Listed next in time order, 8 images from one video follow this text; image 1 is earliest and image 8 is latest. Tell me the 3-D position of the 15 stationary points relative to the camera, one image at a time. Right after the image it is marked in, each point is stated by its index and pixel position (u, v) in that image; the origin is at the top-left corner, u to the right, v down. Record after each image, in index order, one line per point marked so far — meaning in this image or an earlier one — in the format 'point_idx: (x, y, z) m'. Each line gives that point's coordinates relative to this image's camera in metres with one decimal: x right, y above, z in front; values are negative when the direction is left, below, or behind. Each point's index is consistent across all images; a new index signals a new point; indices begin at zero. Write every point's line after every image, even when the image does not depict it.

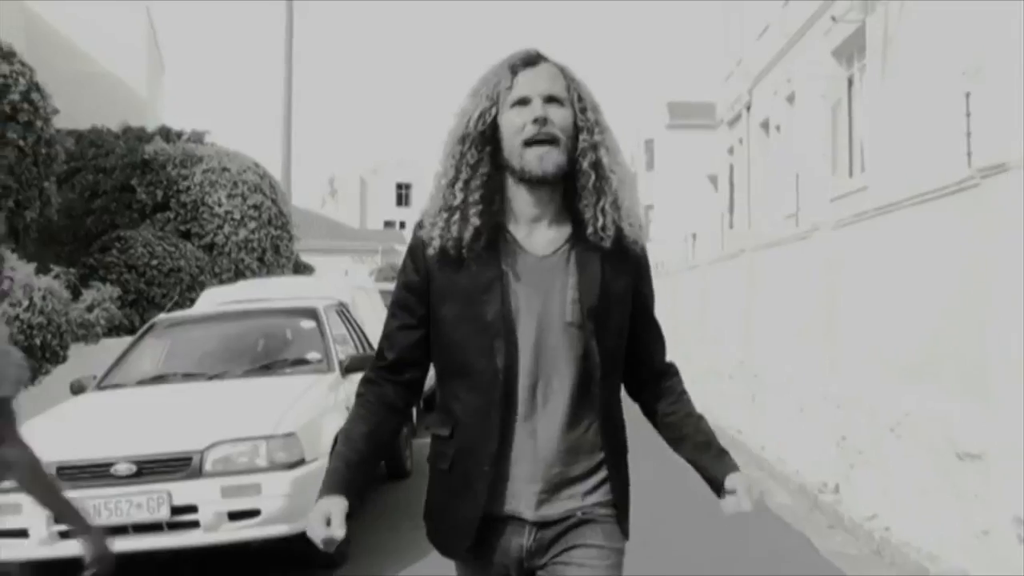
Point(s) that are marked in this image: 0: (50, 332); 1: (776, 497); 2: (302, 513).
0: (-3.9, -0.4, +10.1) m
1: (+2.1, -1.7, +9.6) m
2: (-1.1, -1.1, +6.2) m
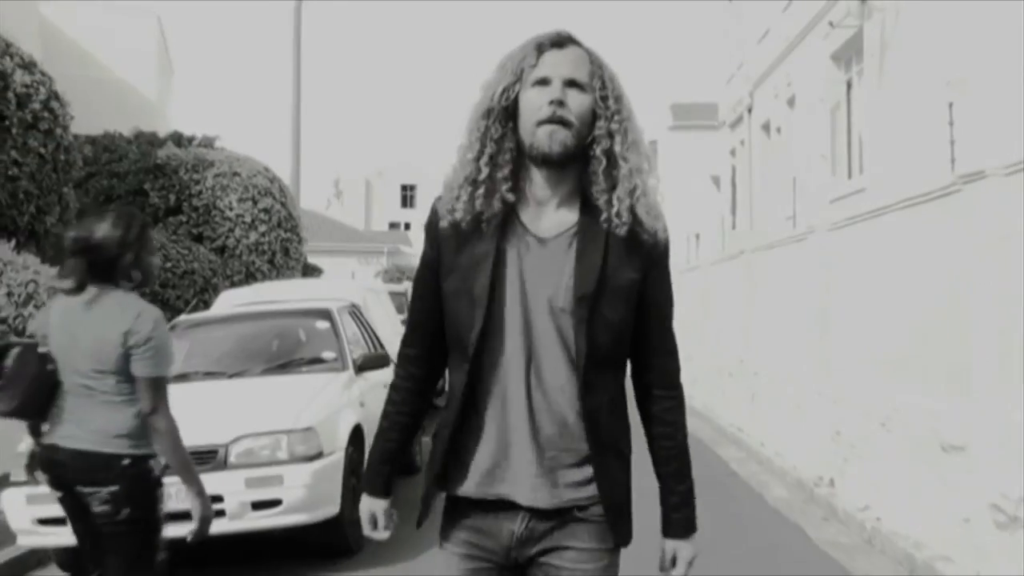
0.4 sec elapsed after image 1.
0: (-3.8, -0.4, +10.5) m
1: (+2.2, -1.7, +9.9) m
2: (-1.0, -1.2, +6.6) m
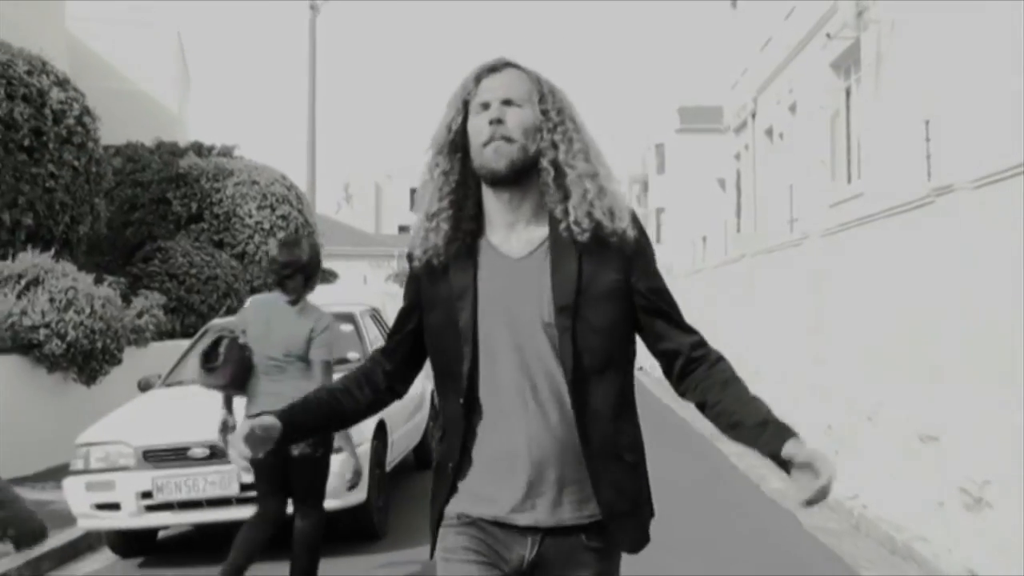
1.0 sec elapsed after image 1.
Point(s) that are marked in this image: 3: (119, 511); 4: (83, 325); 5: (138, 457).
0: (-3.7, -0.4, +11.1) m
1: (+2.3, -1.7, +10.5) m
2: (-1.0, -1.2, +7.2) m
3: (-2.2, -1.2, +6.8) m
4: (-3.8, -0.3, +10.7) m
5: (-2.1, -0.9, +6.9) m
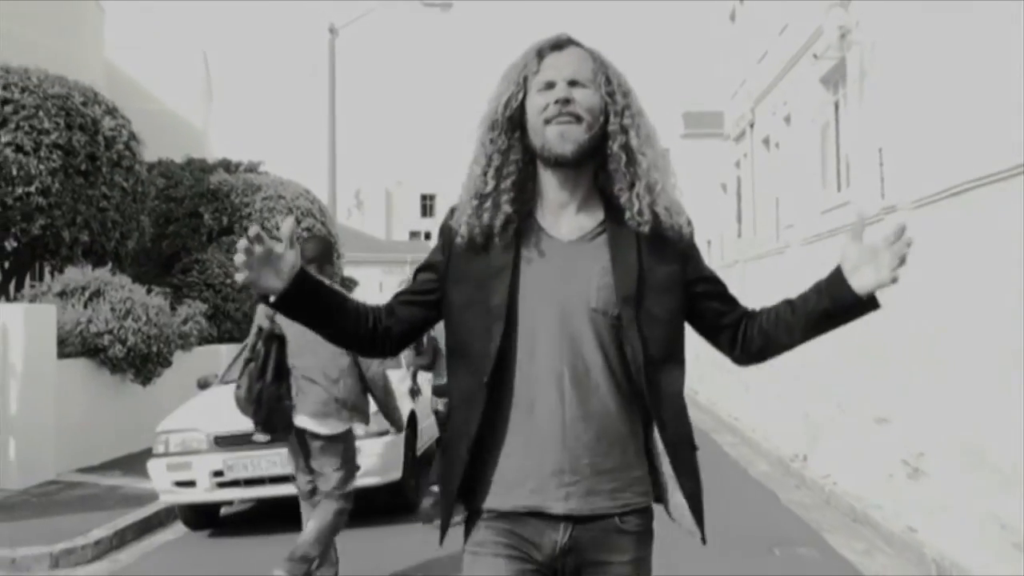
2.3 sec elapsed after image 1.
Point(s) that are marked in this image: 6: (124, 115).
0: (-3.6, -0.6, +12.4) m
1: (+2.4, -1.7, +11.7) m
2: (-0.9, -1.3, +8.4) m
3: (-2.1, -1.3, +8.1) m
4: (-3.7, -0.4, +12.0) m
5: (-2.0, -1.0, +8.1) m
6: (-4.7, +2.1, +14.7) m
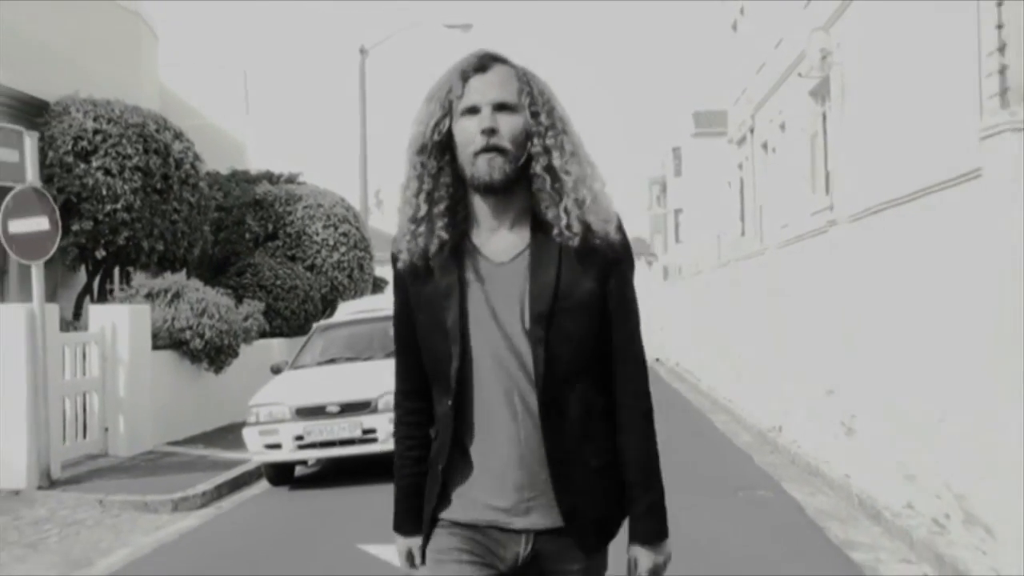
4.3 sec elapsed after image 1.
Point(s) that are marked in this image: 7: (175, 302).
0: (-3.4, -0.6, +14.5) m
1: (+2.6, -1.7, +13.8) m
2: (-0.7, -1.3, +10.5) m
3: (-1.9, -1.3, +10.2) m
4: (-3.5, -0.5, +14.1) m
5: (-1.9, -1.0, +10.2) m
6: (-4.5, +2.1, +16.8) m
7: (-3.8, -0.2, +13.8) m
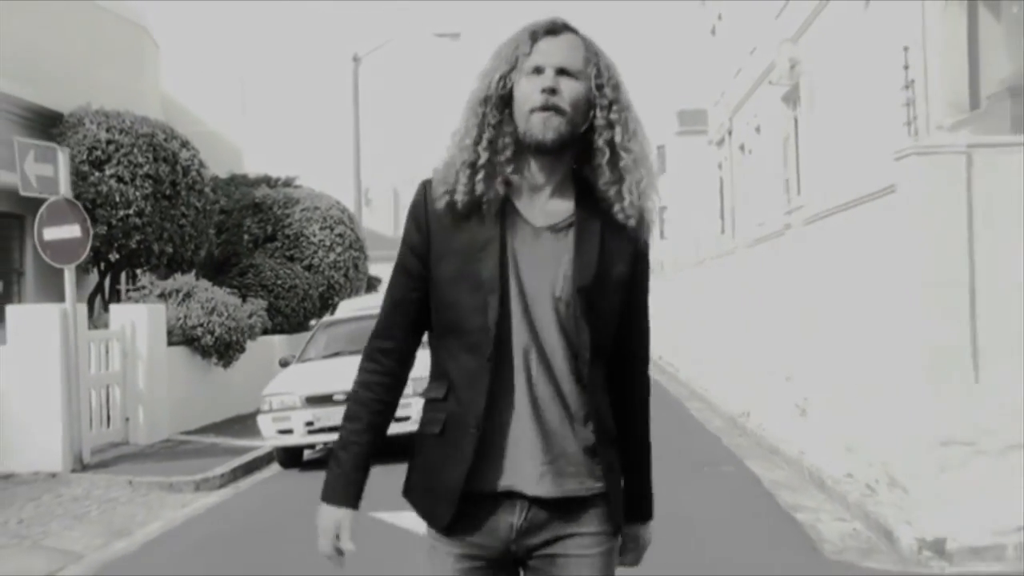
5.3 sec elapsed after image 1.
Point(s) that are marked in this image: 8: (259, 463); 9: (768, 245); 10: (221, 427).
0: (-3.5, -0.6, +15.5) m
1: (+2.5, -1.7, +14.9) m
2: (-0.8, -1.3, +11.6) m
3: (-2.0, -1.3, +11.2) m
4: (-3.6, -0.5, +15.1) m
5: (-2.0, -1.0, +11.2) m
6: (-4.6, +2.1, +17.8) m
7: (-4.0, -0.2, +14.8) m
8: (-2.5, -1.8, +12.2) m
9: (+2.9, +0.5, +13.5) m
10: (-3.5, -1.7, +14.8) m
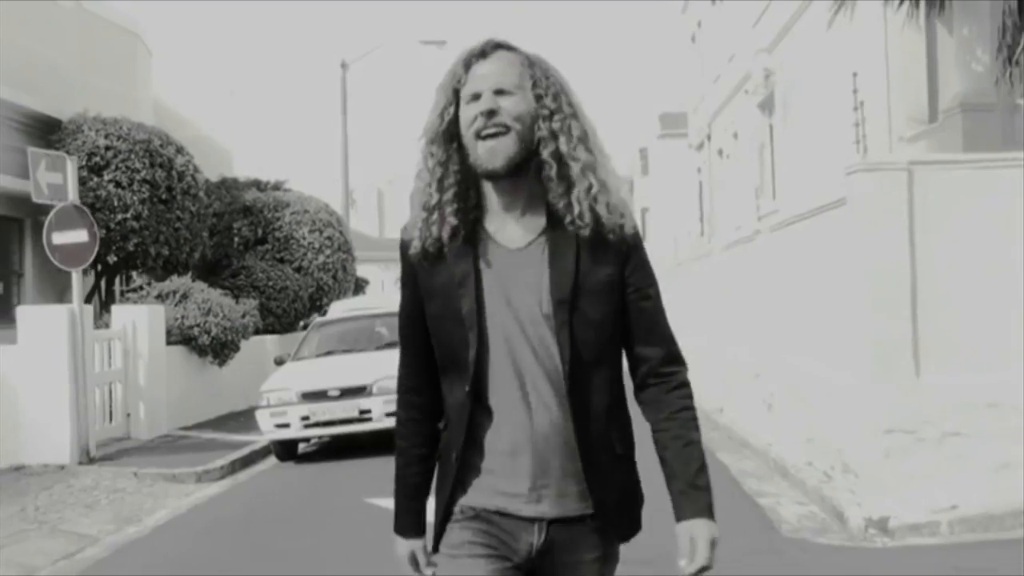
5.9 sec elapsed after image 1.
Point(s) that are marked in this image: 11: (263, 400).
0: (-3.7, -0.6, +16.1) m
1: (+2.3, -1.7, +15.5) m
2: (-0.9, -1.3, +12.2) m
3: (-2.2, -1.4, +11.8) m
4: (-3.8, -0.5, +15.7) m
5: (-2.1, -1.1, +11.8) m
6: (-4.9, +2.0, +18.3) m
7: (-4.2, -0.2, +15.4) m
8: (-2.7, -1.8, +12.8) m
9: (+2.7, +0.5, +14.2) m
10: (-3.7, -1.7, +15.4) m
11: (-2.5, -1.1, +12.0) m
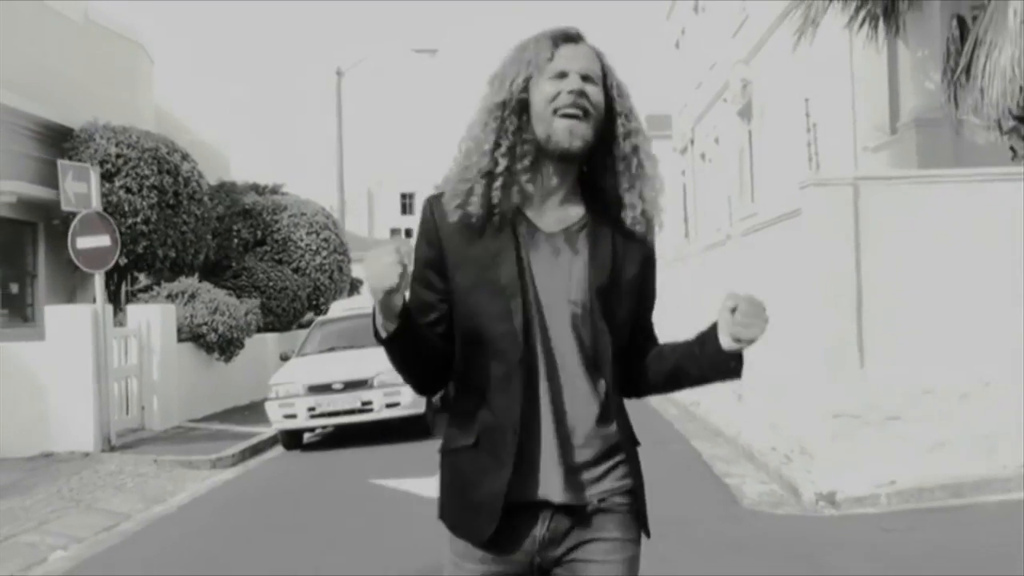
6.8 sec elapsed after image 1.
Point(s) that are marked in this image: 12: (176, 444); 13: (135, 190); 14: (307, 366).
0: (-3.9, -0.6, +17.0) m
1: (+2.1, -1.7, +16.5) m
2: (-1.0, -1.3, +13.1) m
3: (-2.3, -1.4, +12.7) m
4: (-3.9, -0.5, +16.6) m
5: (-2.2, -1.1, +12.8) m
6: (-5.0, +2.0, +19.2) m
7: (-4.3, -0.2, +16.3) m
8: (-2.8, -1.8, +13.7) m
9: (+2.6, +0.5, +15.2) m
10: (-3.9, -1.7, +16.3) m
11: (-2.6, -1.1, +12.9) m
12: (-3.7, -1.7, +13.3) m
13: (-5.4, +1.4, +17.3) m
14: (-2.3, -0.9, +13.2) m
